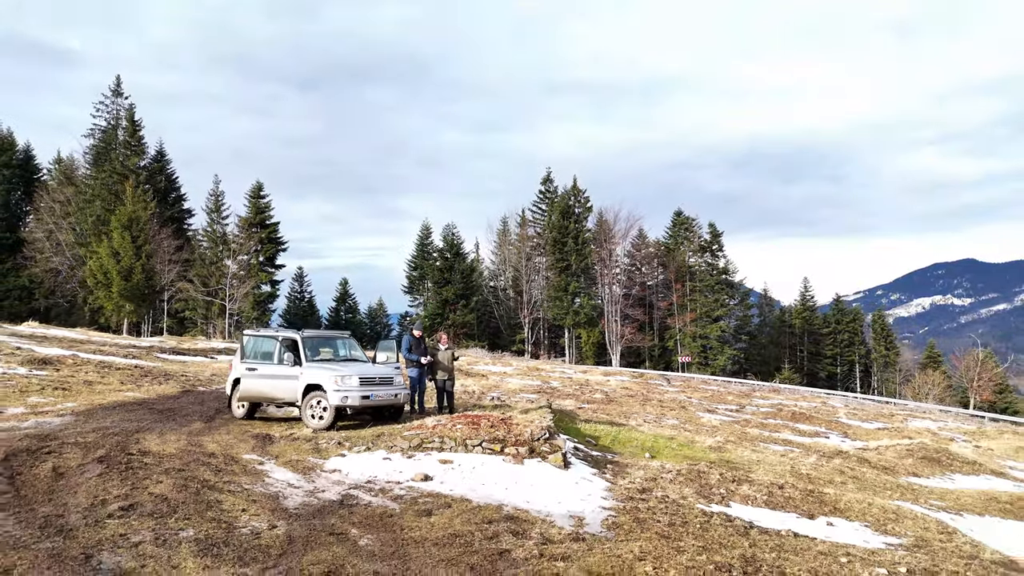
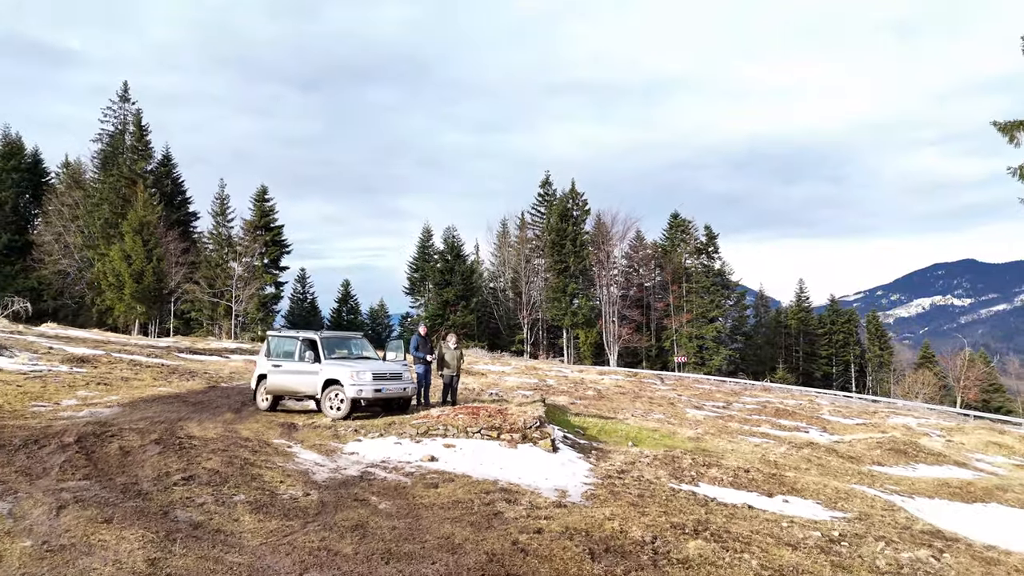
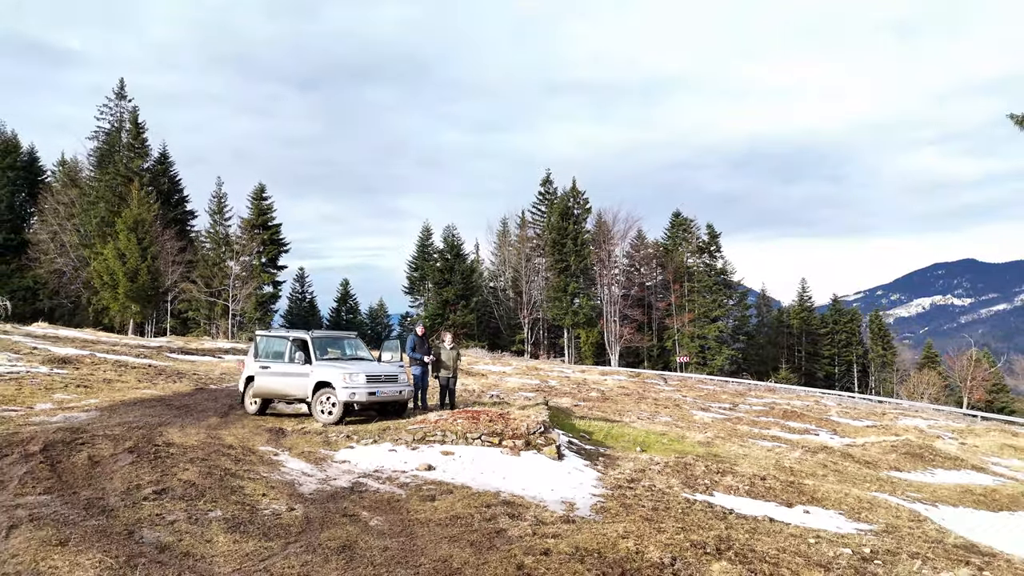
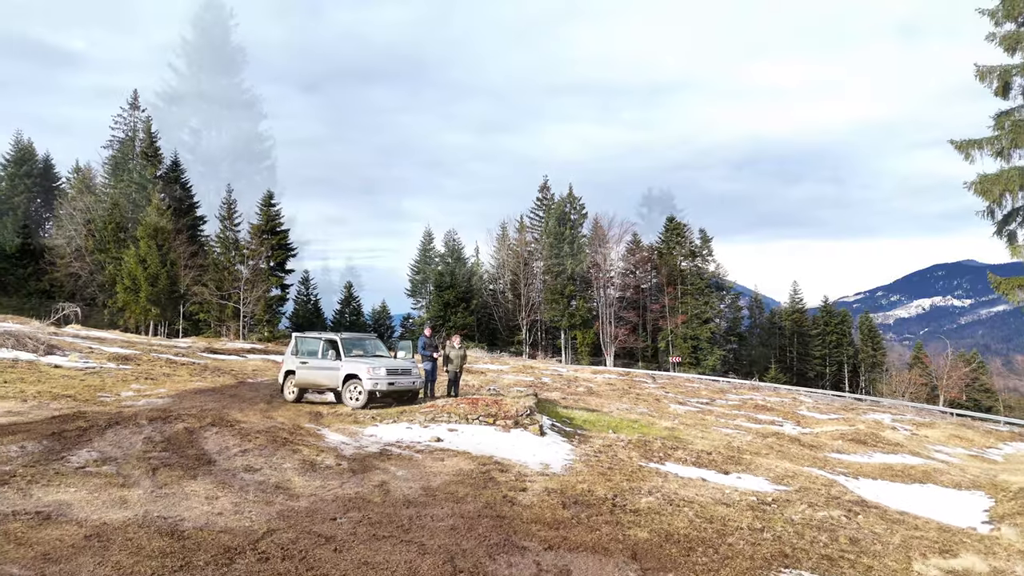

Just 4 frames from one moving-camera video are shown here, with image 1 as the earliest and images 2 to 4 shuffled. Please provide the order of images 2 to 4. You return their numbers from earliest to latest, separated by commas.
3, 2, 4
